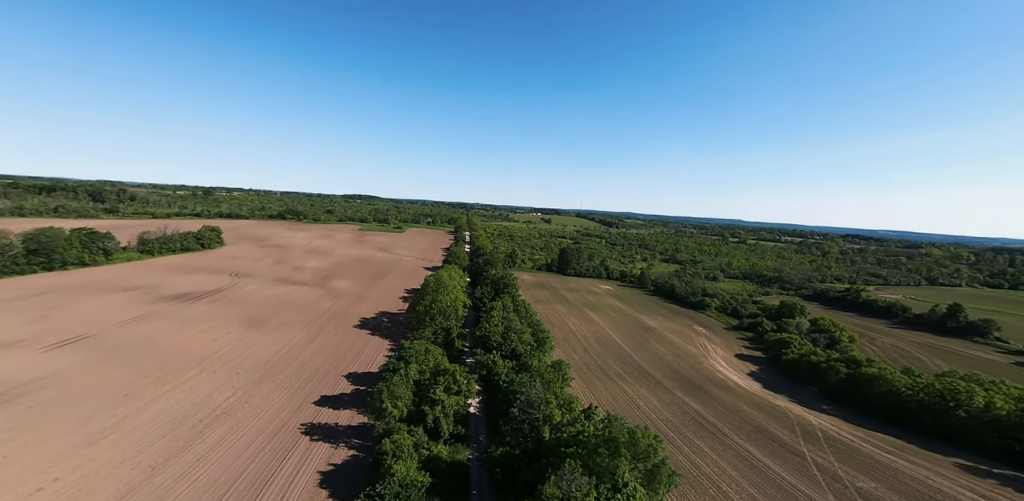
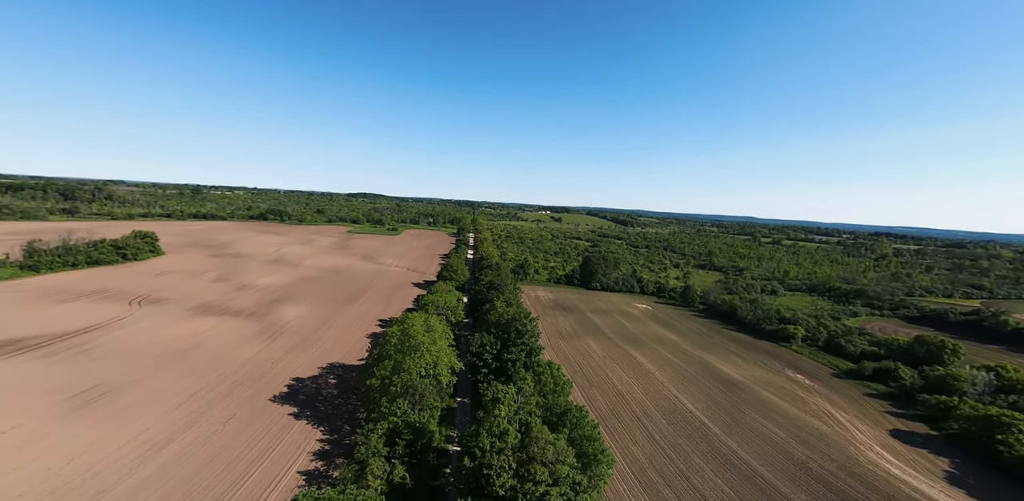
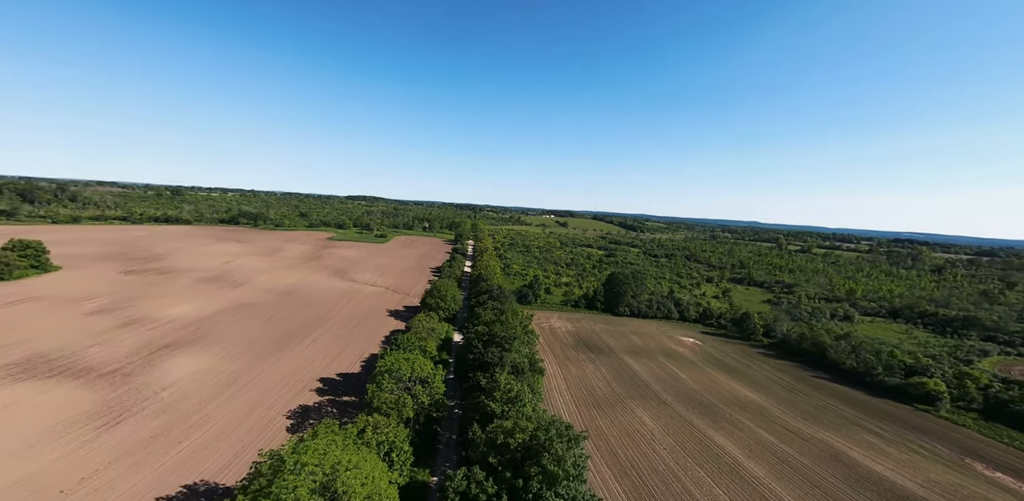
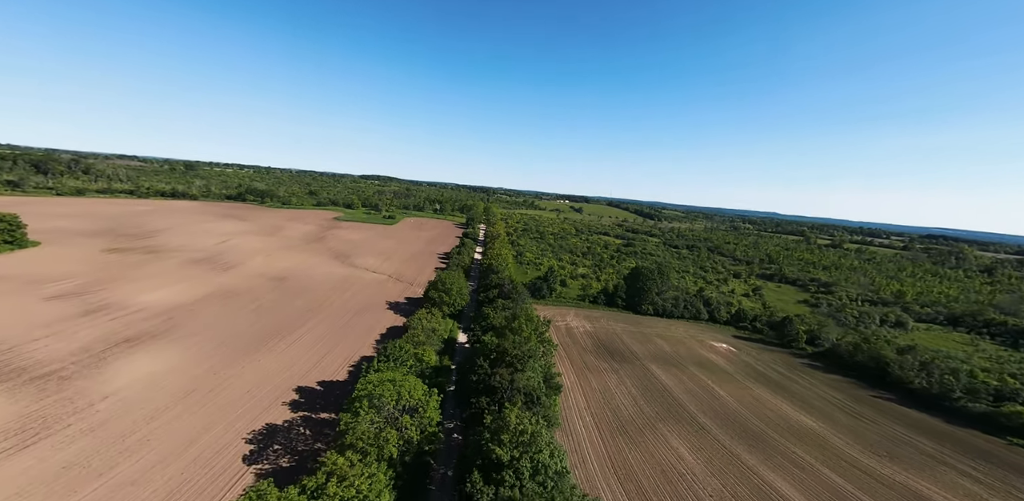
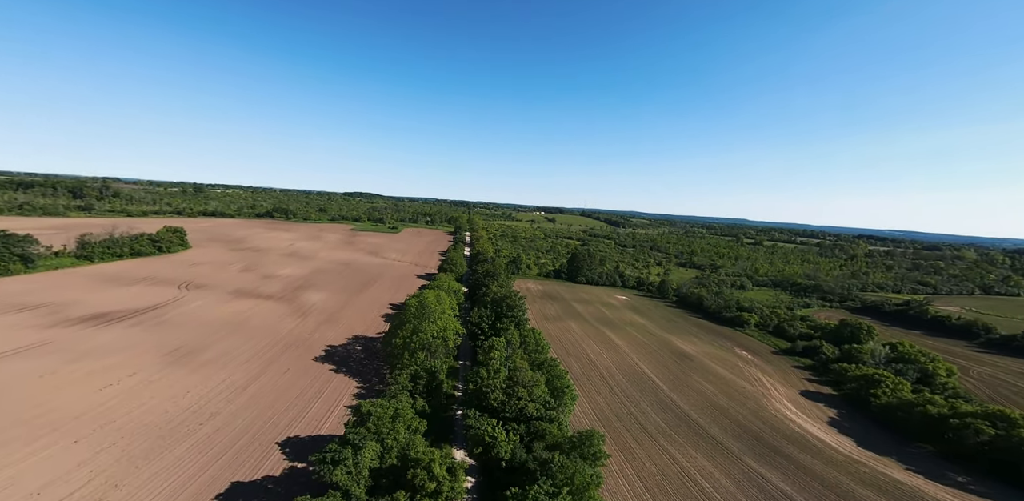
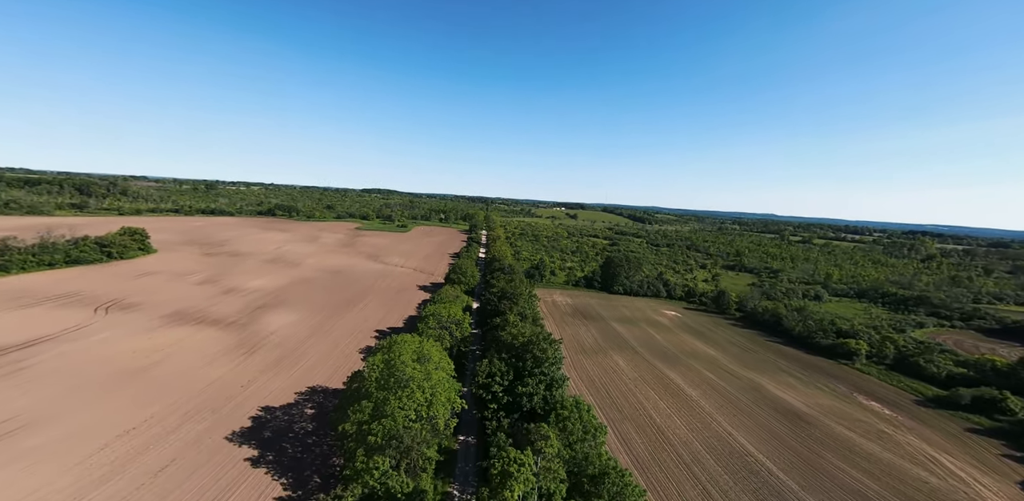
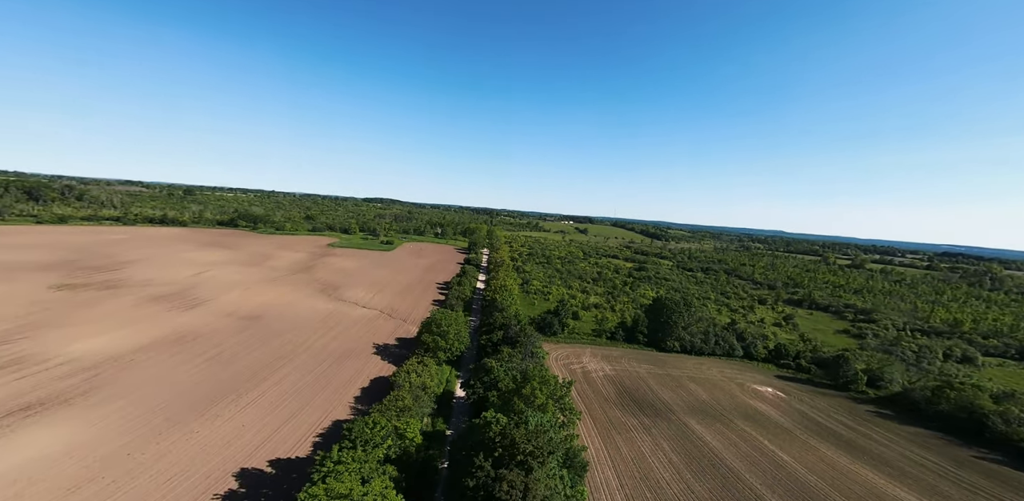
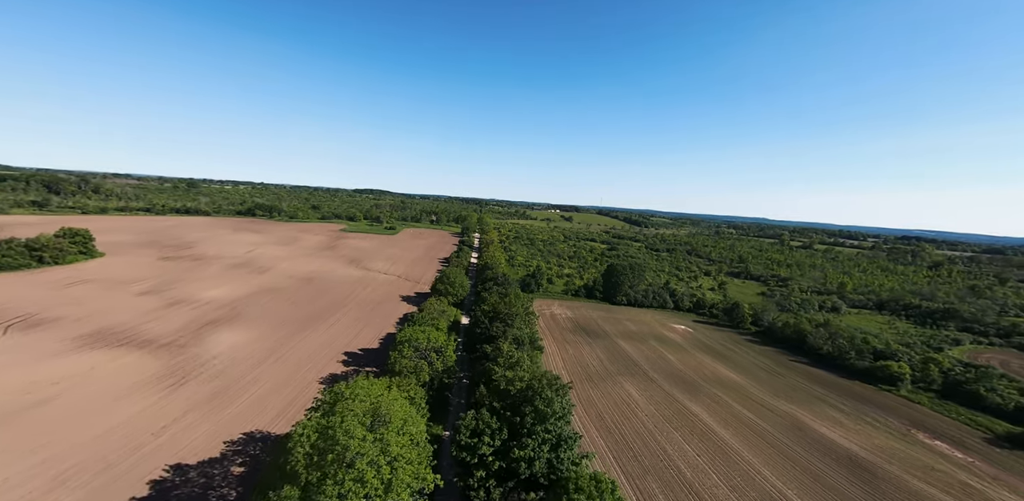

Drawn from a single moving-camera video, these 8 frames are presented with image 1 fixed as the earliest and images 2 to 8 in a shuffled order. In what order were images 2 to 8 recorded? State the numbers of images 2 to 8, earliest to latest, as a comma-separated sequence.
5, 2, 6, 8, 3, 4, 7
